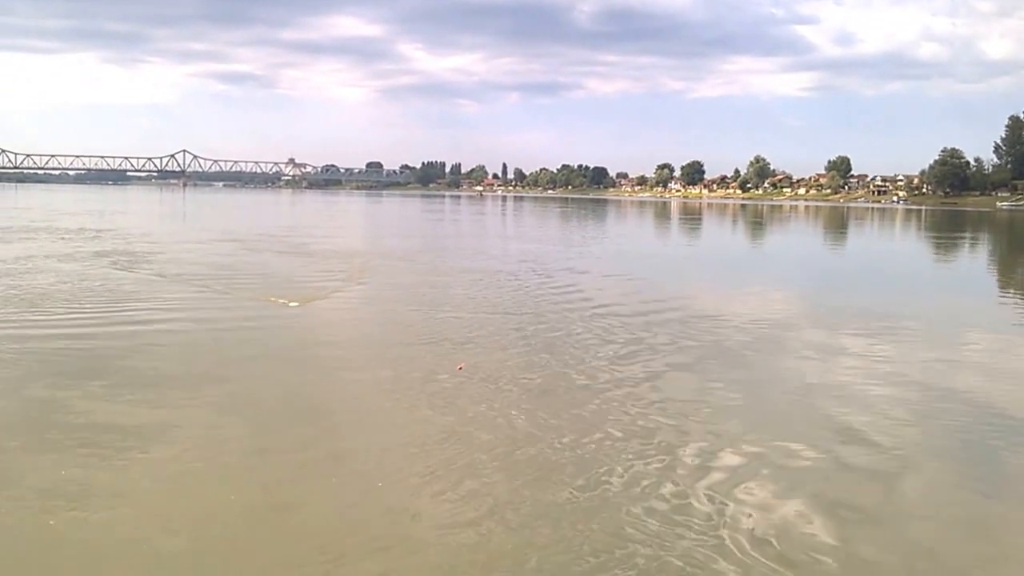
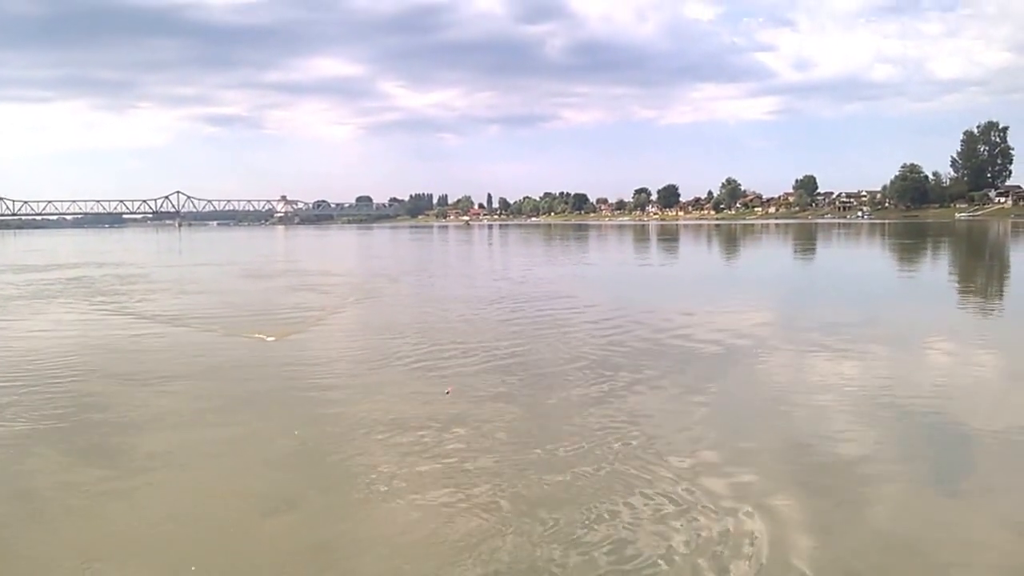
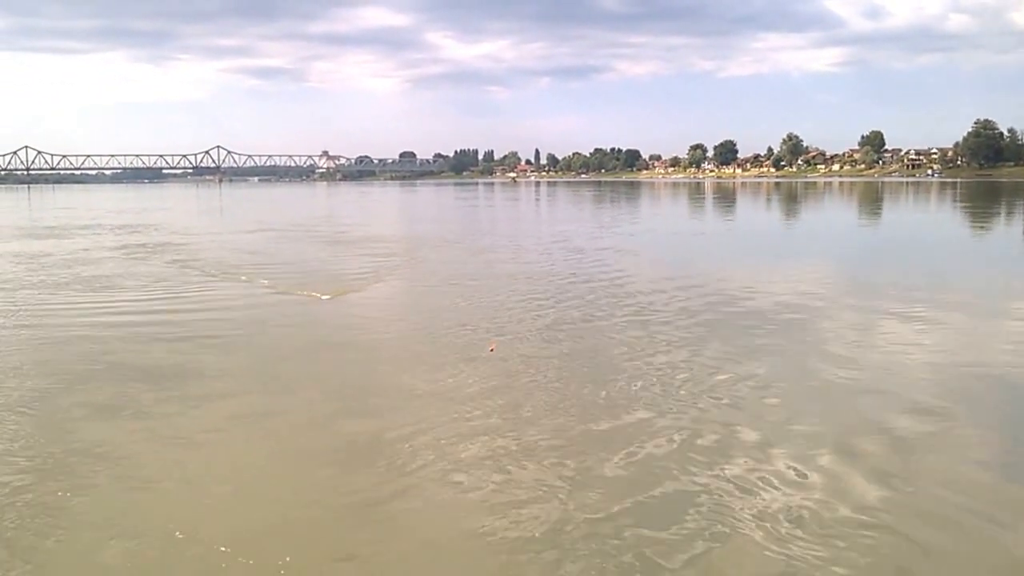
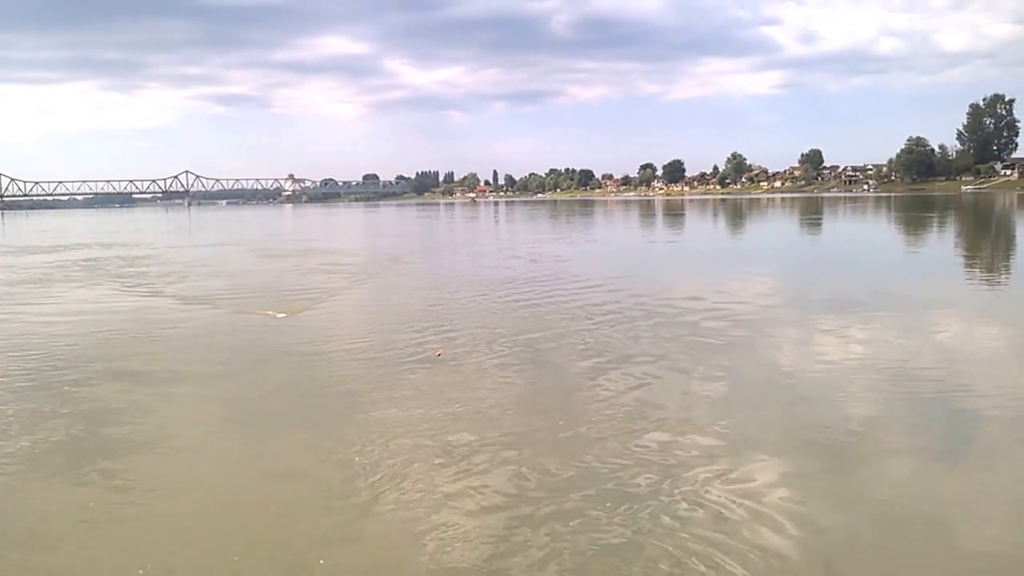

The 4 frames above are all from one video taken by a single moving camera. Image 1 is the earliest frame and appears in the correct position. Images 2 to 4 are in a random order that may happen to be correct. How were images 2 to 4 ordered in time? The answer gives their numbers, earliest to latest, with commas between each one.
3, 4, 2
